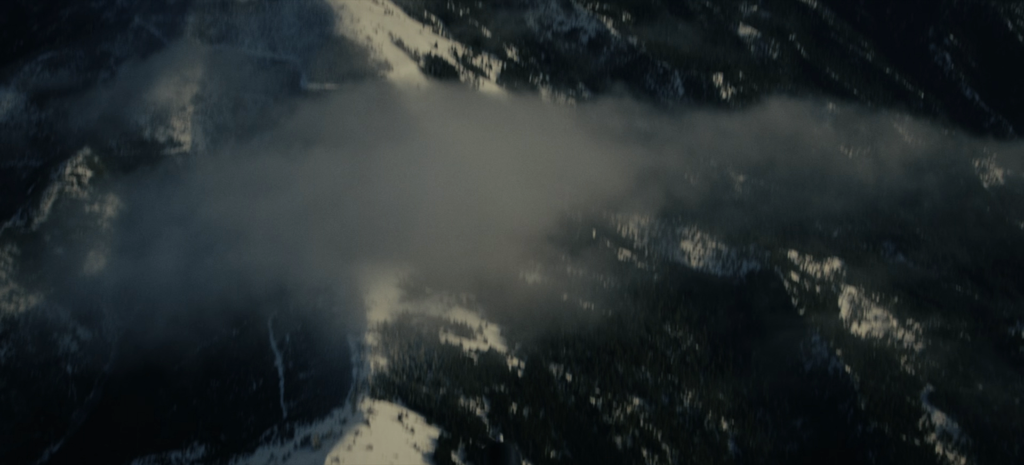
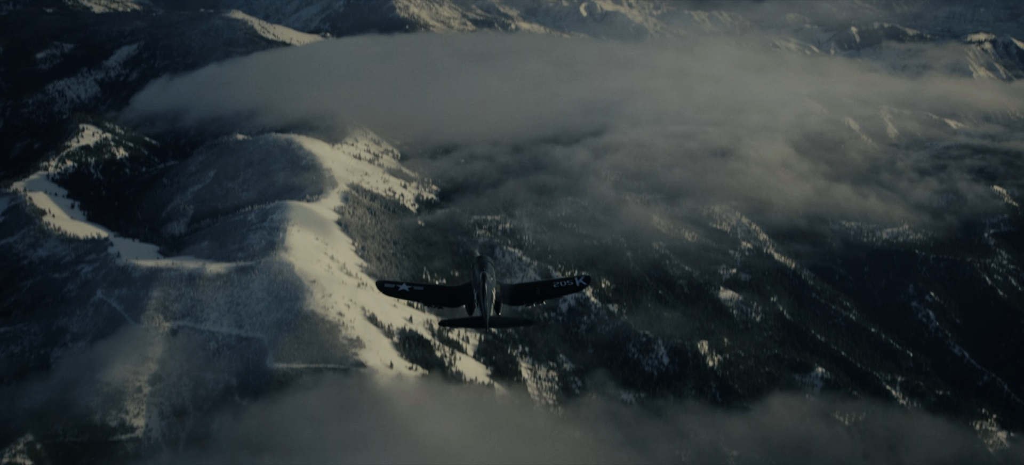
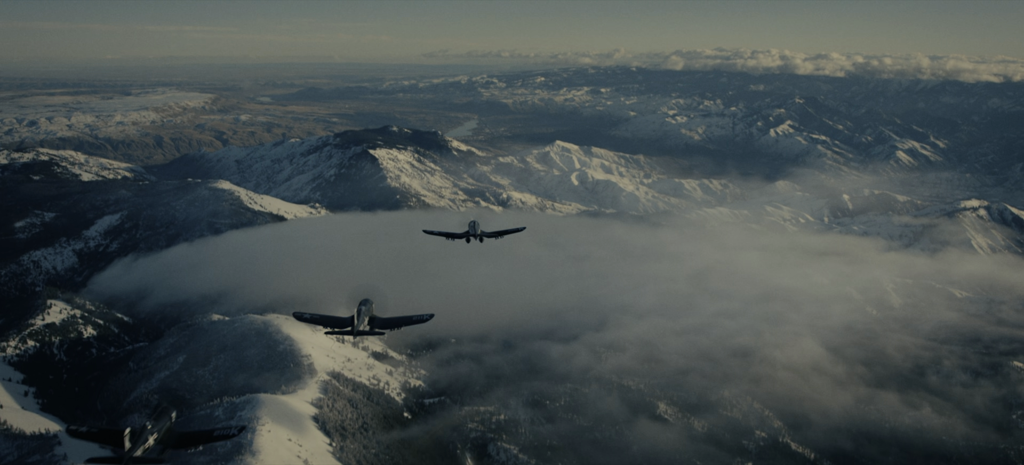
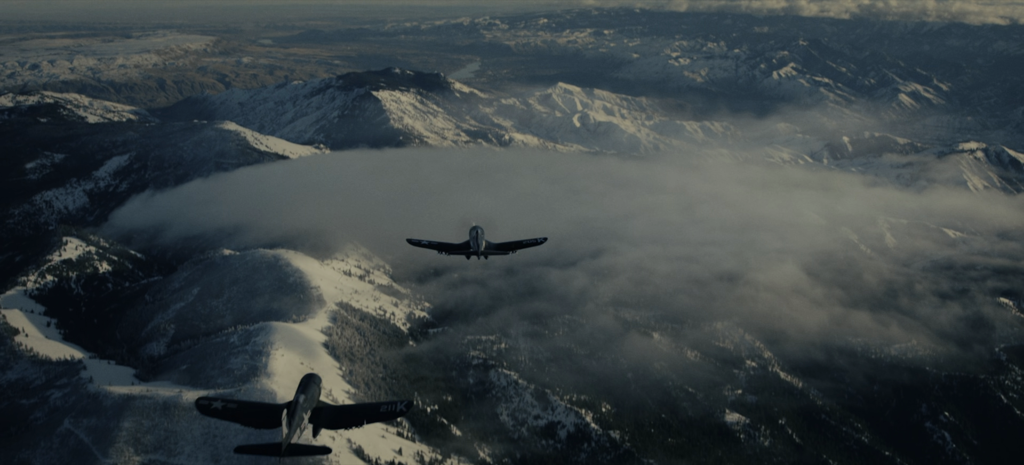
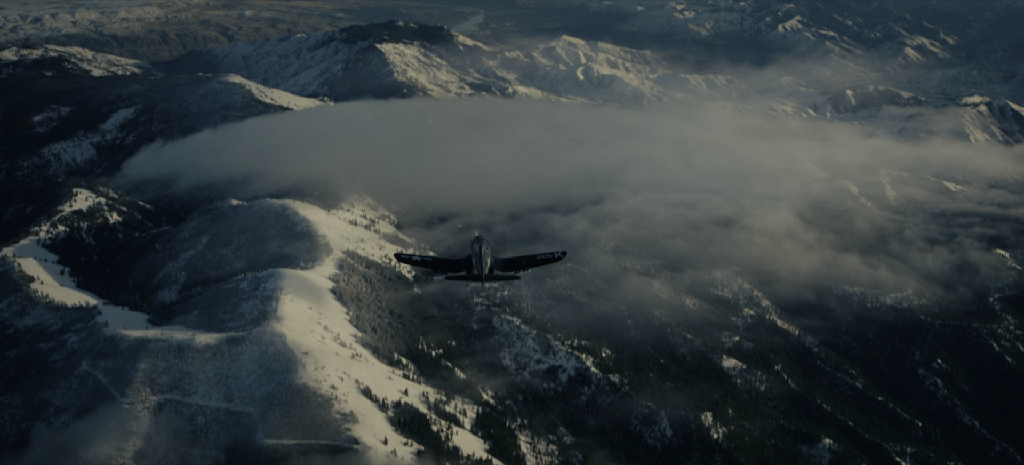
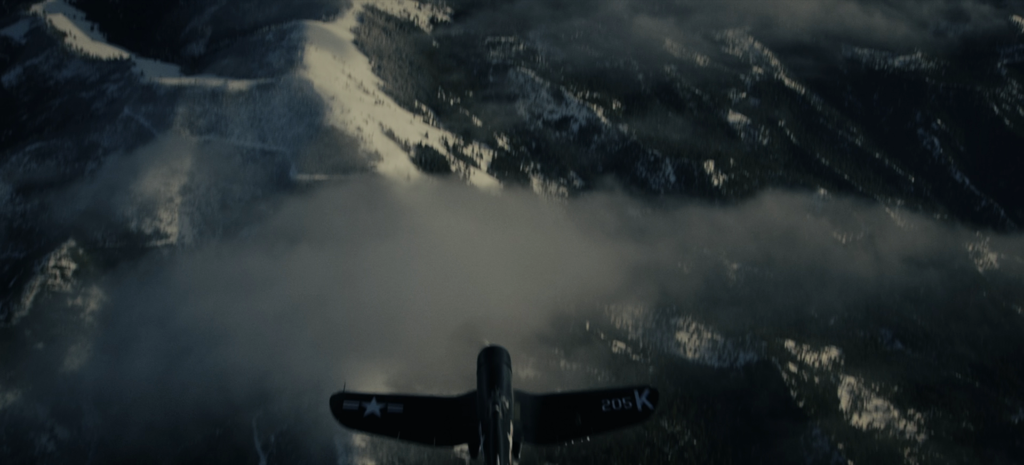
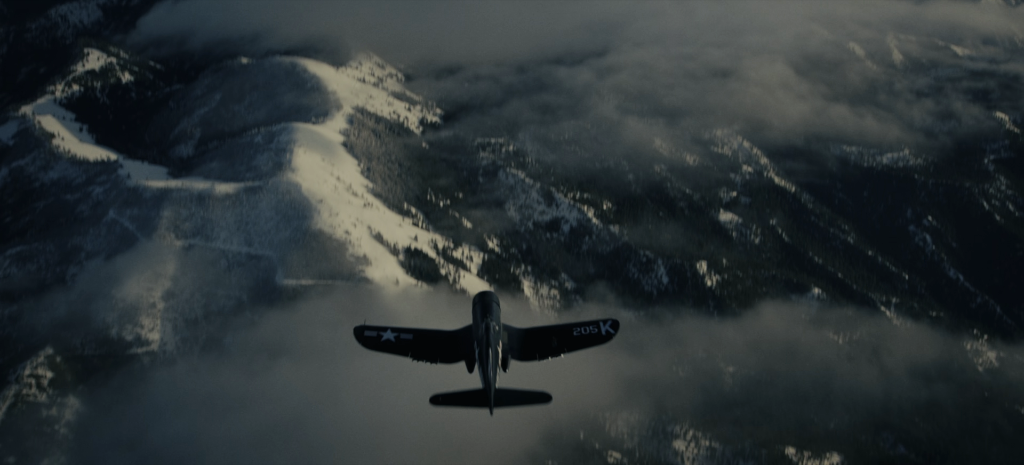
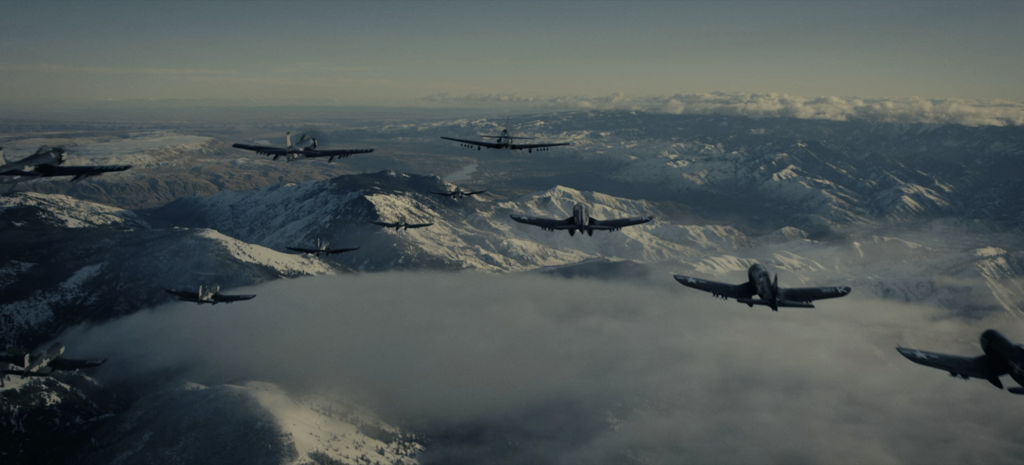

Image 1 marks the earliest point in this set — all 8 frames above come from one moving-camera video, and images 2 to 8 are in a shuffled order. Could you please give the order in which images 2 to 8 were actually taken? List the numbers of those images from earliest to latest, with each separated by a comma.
6, 7, 2, 5, 4, 3, 8
